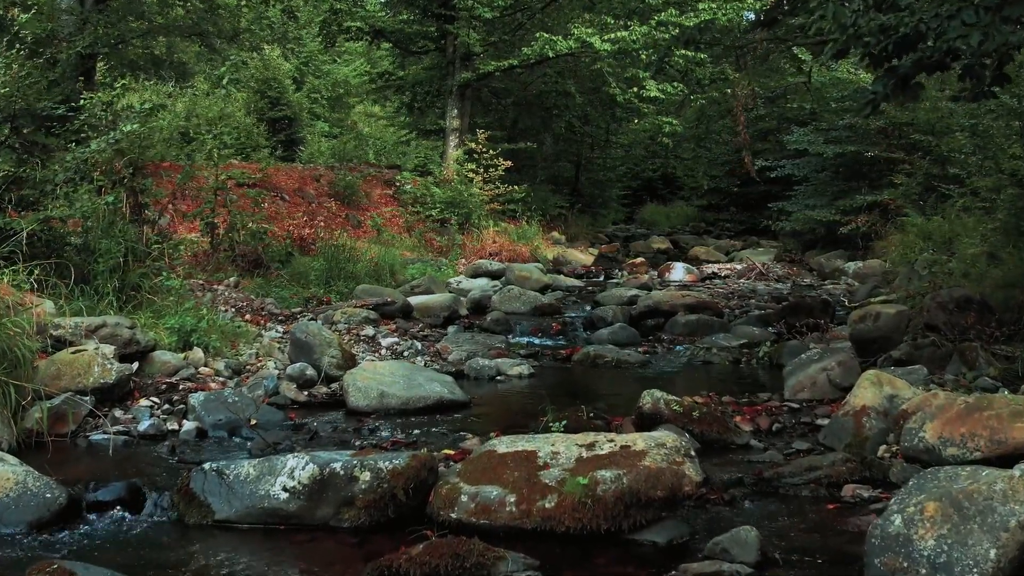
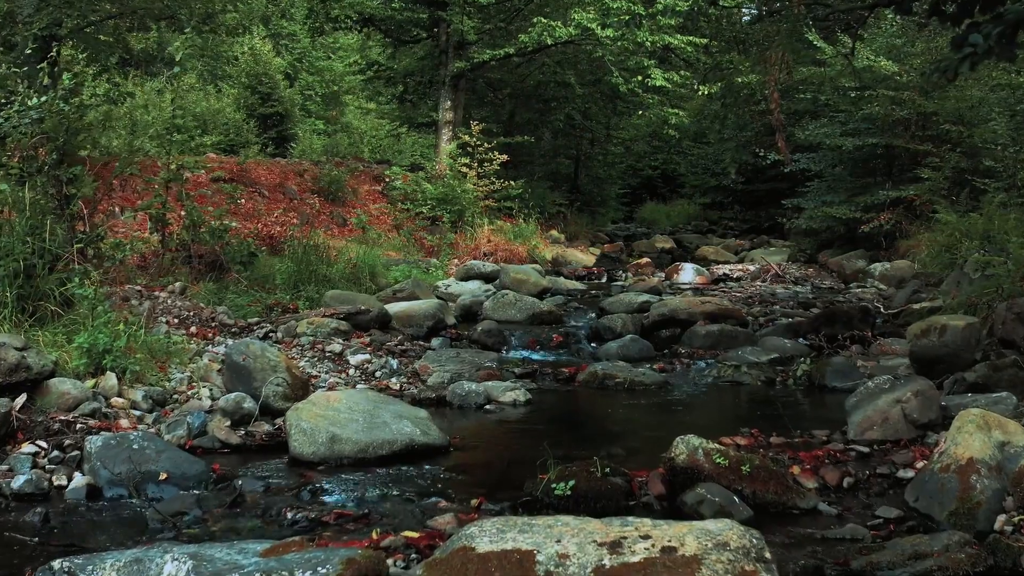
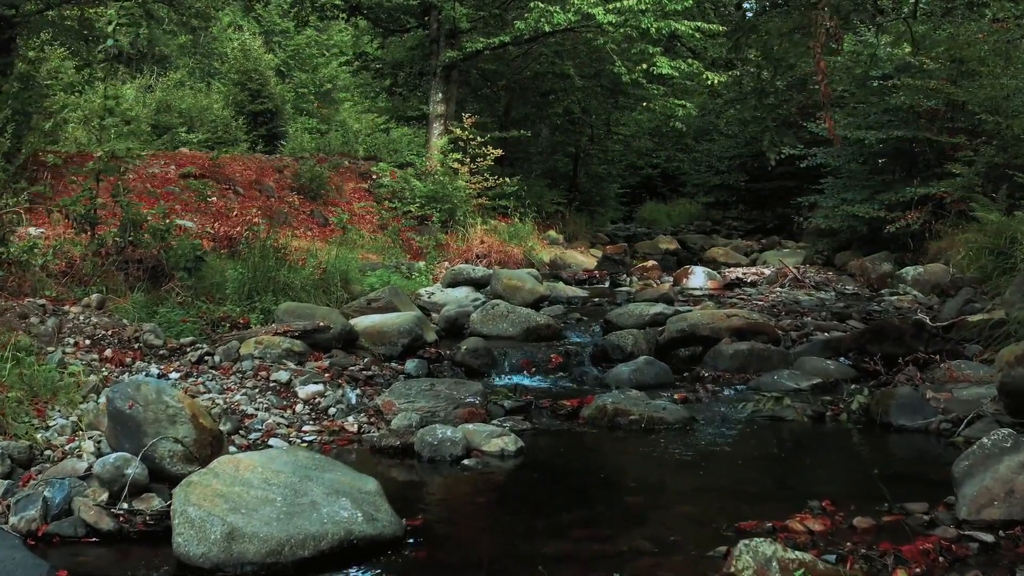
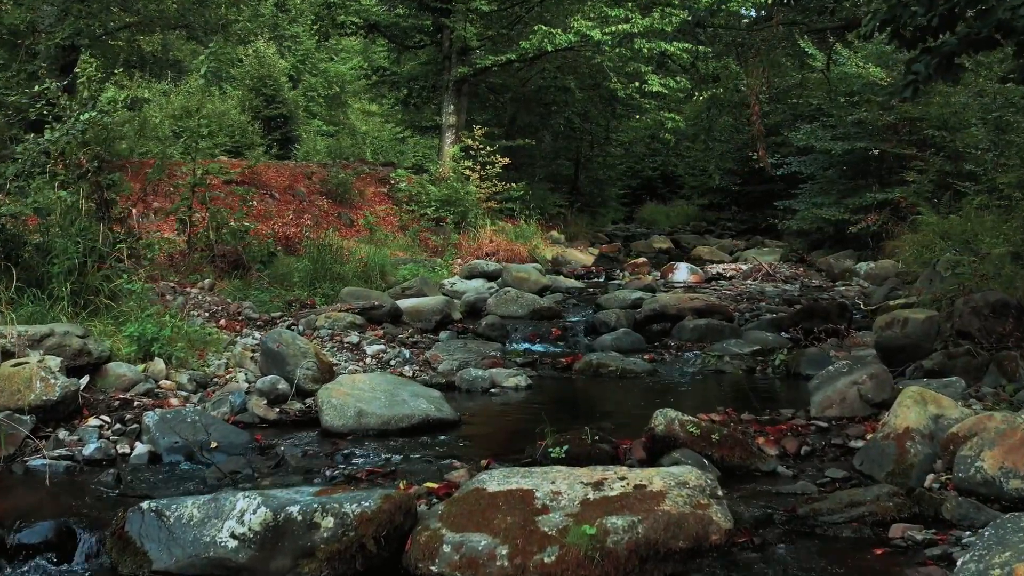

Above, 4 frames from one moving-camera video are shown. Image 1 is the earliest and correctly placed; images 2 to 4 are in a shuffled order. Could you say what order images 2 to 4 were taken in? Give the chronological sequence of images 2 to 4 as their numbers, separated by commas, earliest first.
4, 2, 3
